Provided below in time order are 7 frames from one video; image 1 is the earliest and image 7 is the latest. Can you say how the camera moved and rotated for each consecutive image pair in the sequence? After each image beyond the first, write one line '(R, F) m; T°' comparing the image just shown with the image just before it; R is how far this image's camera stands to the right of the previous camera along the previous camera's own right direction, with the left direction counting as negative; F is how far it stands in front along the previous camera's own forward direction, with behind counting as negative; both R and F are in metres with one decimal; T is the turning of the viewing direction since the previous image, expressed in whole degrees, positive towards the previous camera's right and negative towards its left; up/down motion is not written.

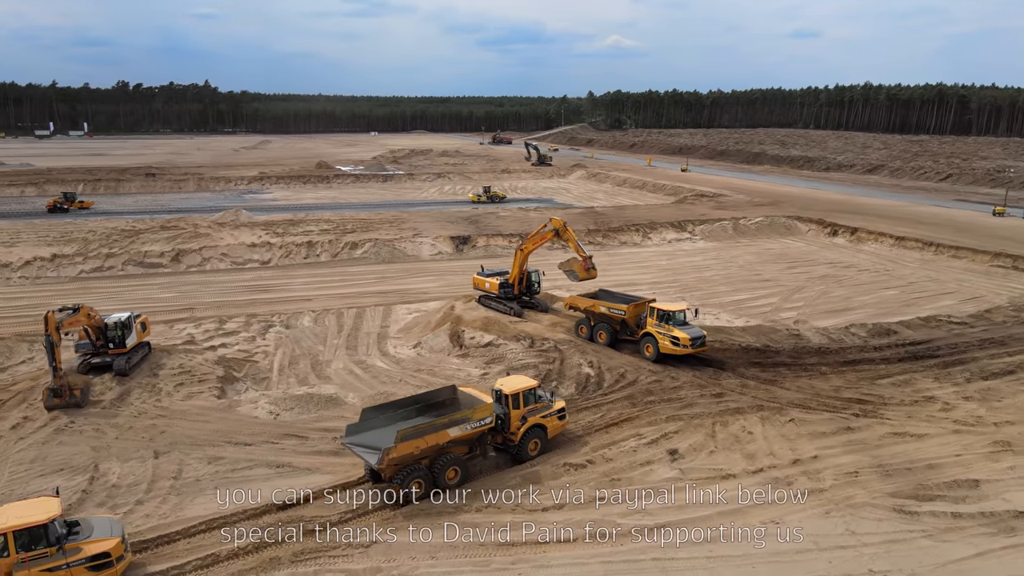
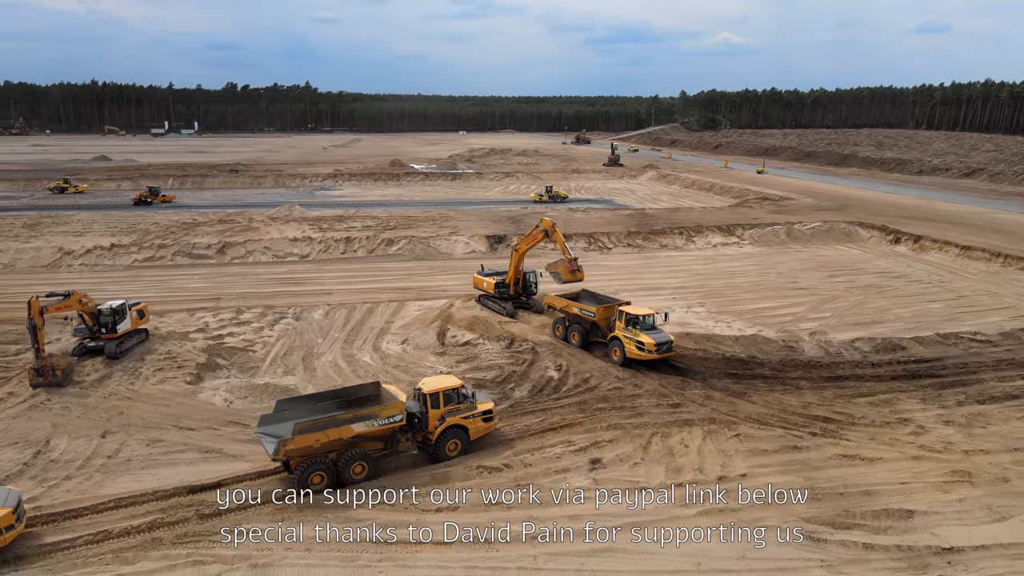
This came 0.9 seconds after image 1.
(+2.8, +0.2) m; -7°
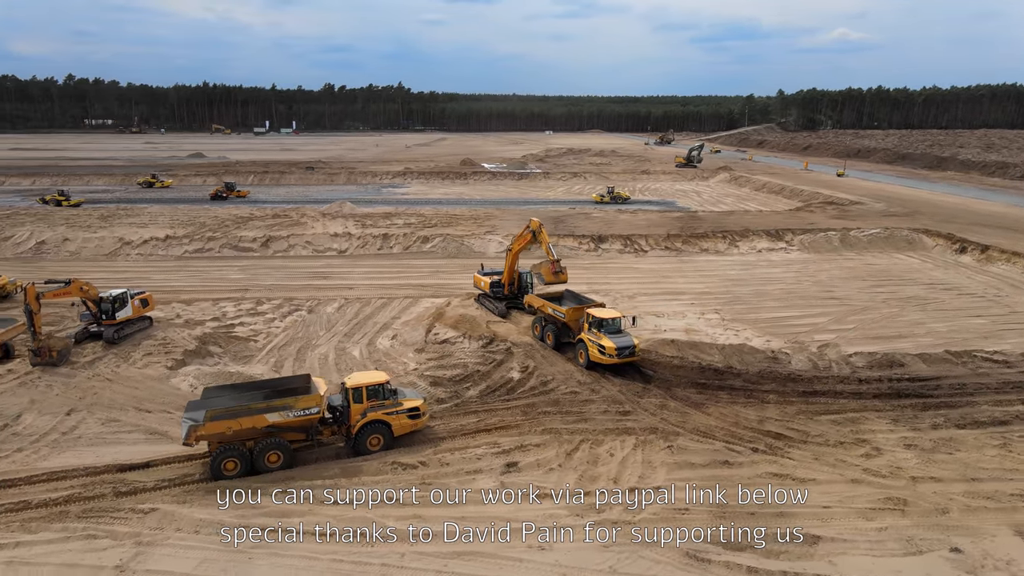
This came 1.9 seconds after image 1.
(+2.7, +0.2) m; -7°
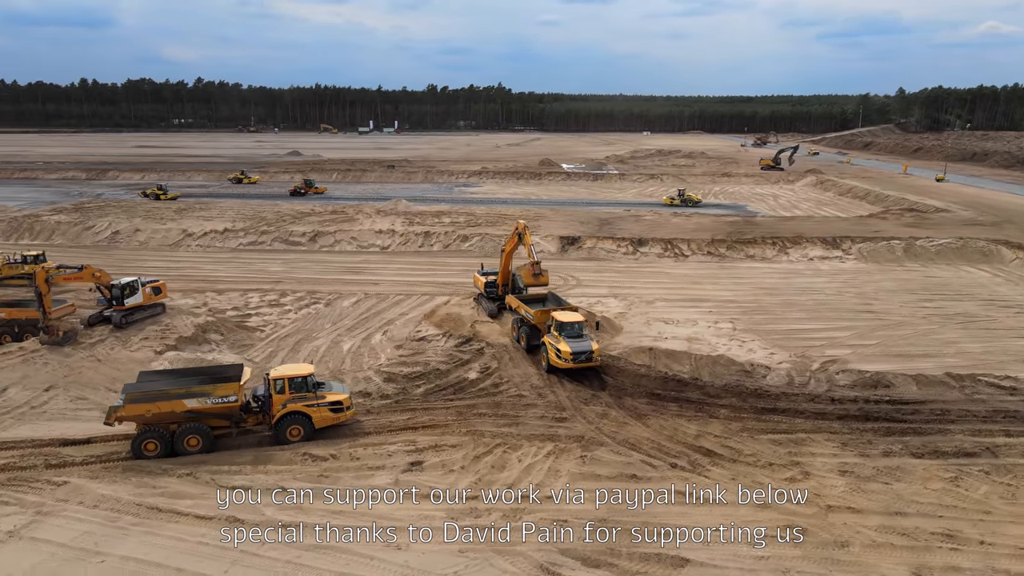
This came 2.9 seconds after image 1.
(+3.1, +0.3) m; -8°
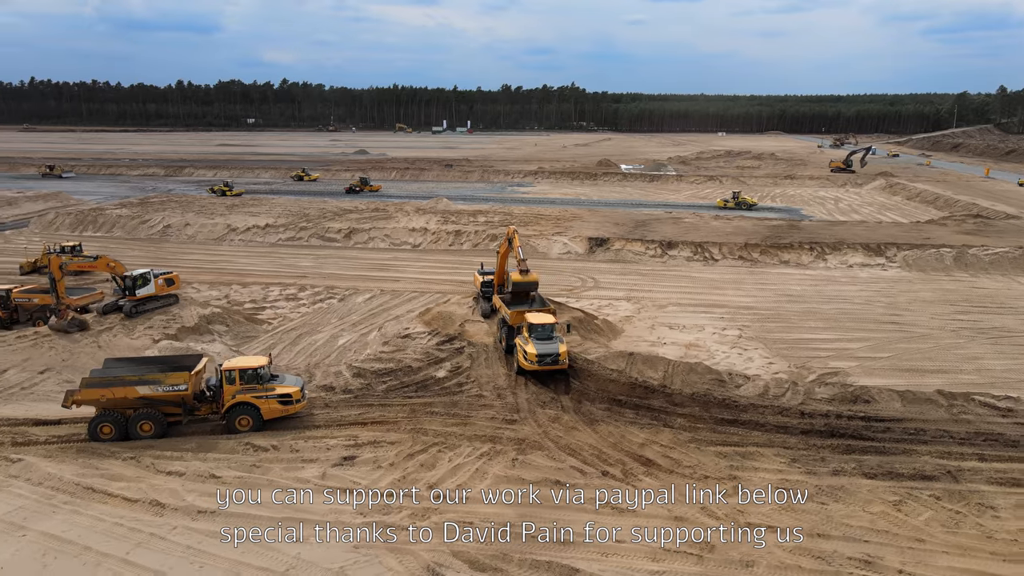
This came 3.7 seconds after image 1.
(+2.3, +0.2) m; -6°
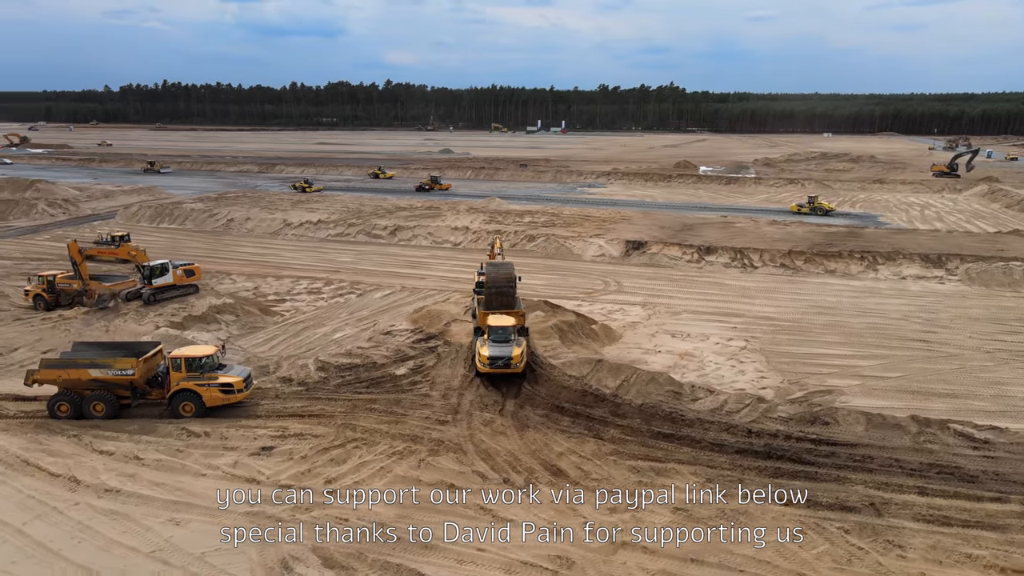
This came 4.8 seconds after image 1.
(+3.0, +0.3) m; -8°
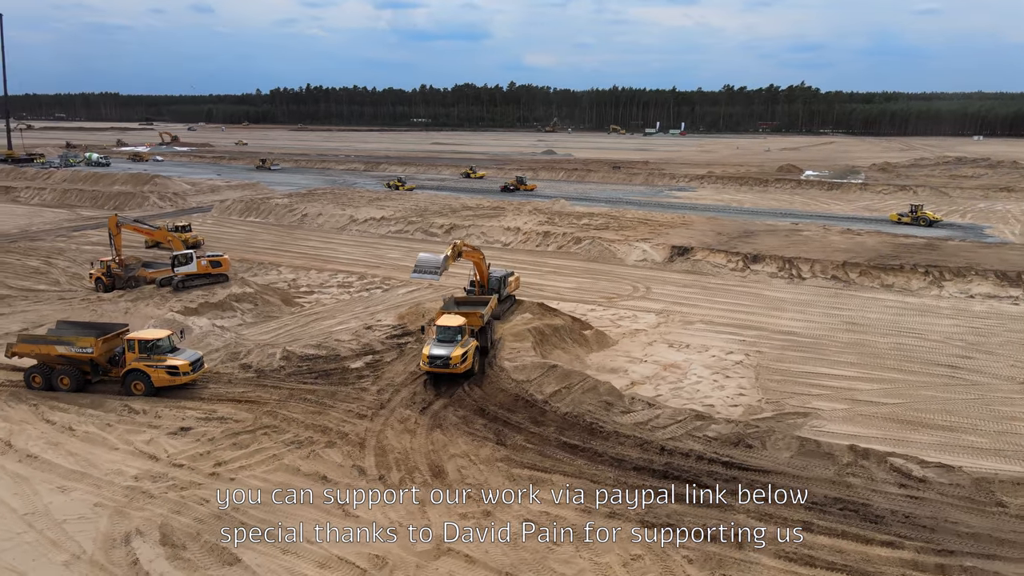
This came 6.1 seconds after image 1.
(+3.8, +0.4) m; -10°
